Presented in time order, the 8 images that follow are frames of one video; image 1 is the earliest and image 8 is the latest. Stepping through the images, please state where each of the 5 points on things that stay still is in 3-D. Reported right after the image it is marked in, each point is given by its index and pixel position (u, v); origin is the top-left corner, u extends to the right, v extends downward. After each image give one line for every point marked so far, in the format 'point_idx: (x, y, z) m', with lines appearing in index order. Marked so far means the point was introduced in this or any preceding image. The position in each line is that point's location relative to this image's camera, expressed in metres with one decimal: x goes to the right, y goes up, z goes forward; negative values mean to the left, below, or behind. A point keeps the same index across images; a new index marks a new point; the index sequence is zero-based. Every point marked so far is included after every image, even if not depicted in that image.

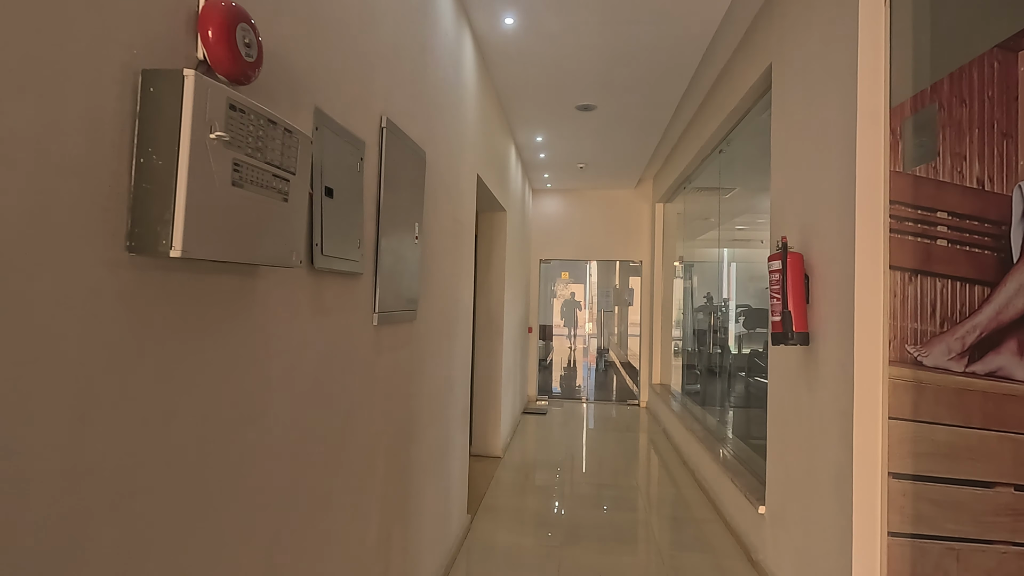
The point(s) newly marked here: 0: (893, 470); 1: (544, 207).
0: (+1.1, -0.5, +1.6) m
1: (+0.4, +1.1, +7.1) m
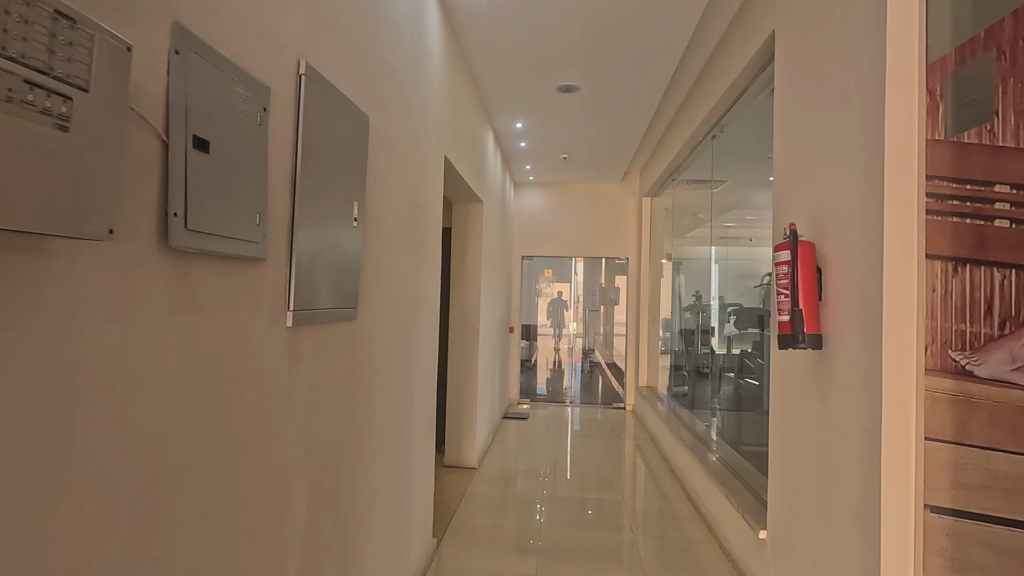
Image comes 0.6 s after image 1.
0: (+1.0, -0.5, +1.3) m
1: (+0.2, +1.1, +6.8) m
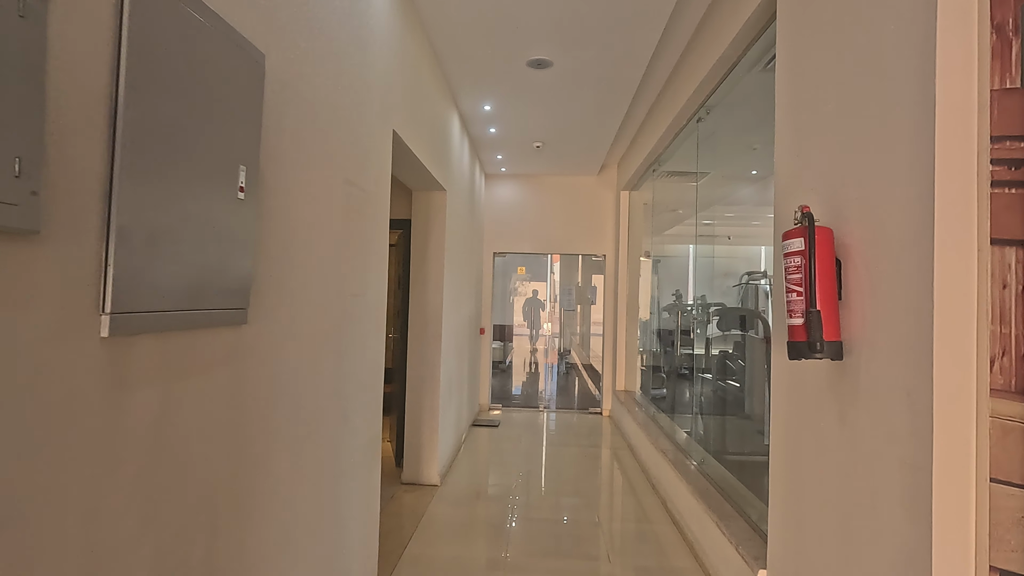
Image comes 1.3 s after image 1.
0: (+0.9, -0.5, +1.0) m
1: (-0.2, +1.2, +6.4) m
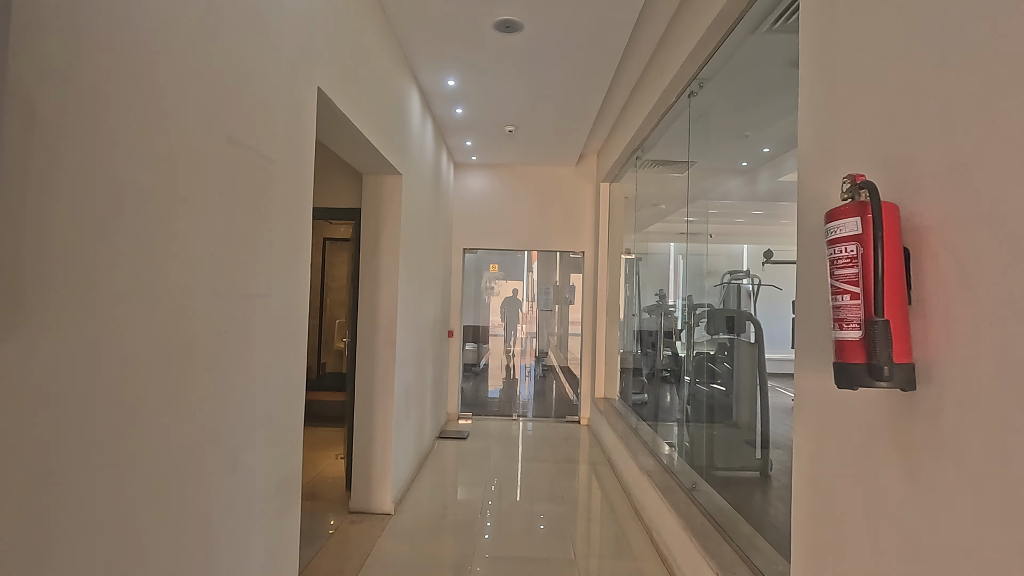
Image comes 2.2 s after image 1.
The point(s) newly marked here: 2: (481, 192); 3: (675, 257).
0: (+0.8, -0.5, +0.6) m
1: (-0.5, +1.2, +6.0) m
2: (-0.3, +1.1, +6.0) m
3: (+1.4, +0.3, +5.1) m
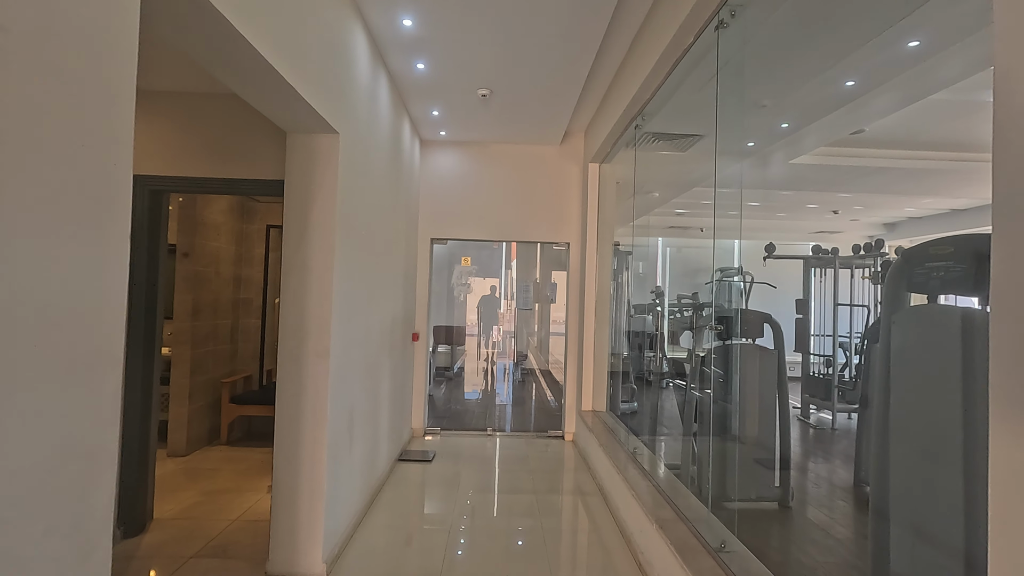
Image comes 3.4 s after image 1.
0: (+0.8, -0.5, -0.1) m
1: (-0.7, +1.2, +5.2) m
2: (-0.6, +1.1, +5.2) m
3: (+1.2, +0.3, +4.5) m
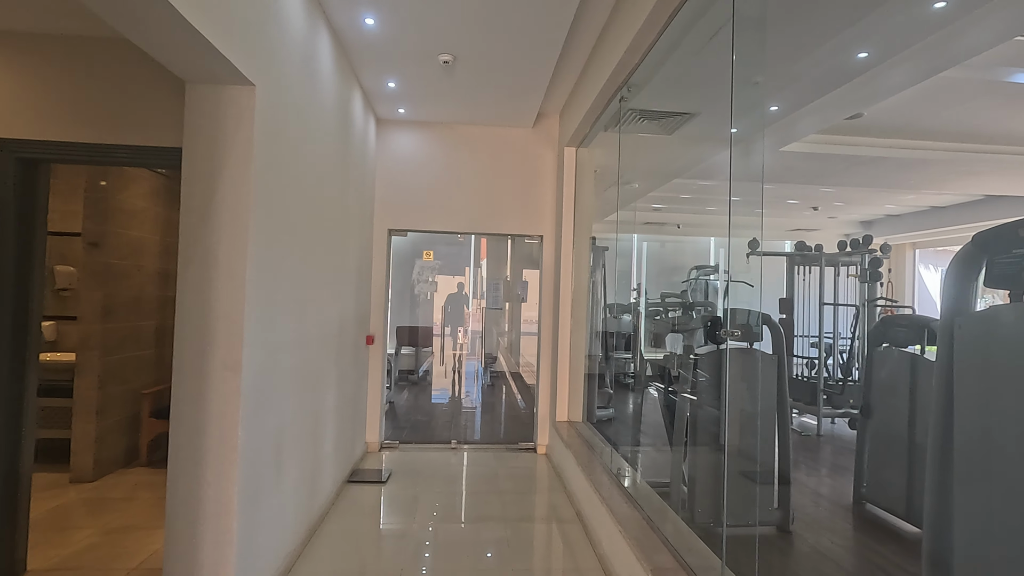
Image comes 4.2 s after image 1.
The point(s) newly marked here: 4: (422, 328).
0: (+0.8, -0.5, -0.5) m
1: (-1.0, +1.2, +4.7) m
2: (-0.9, +1.1, +4.7) m
3: (+1.0, +0.3, +4.0) m
4: (-0.9, -0.4, +5.1) m
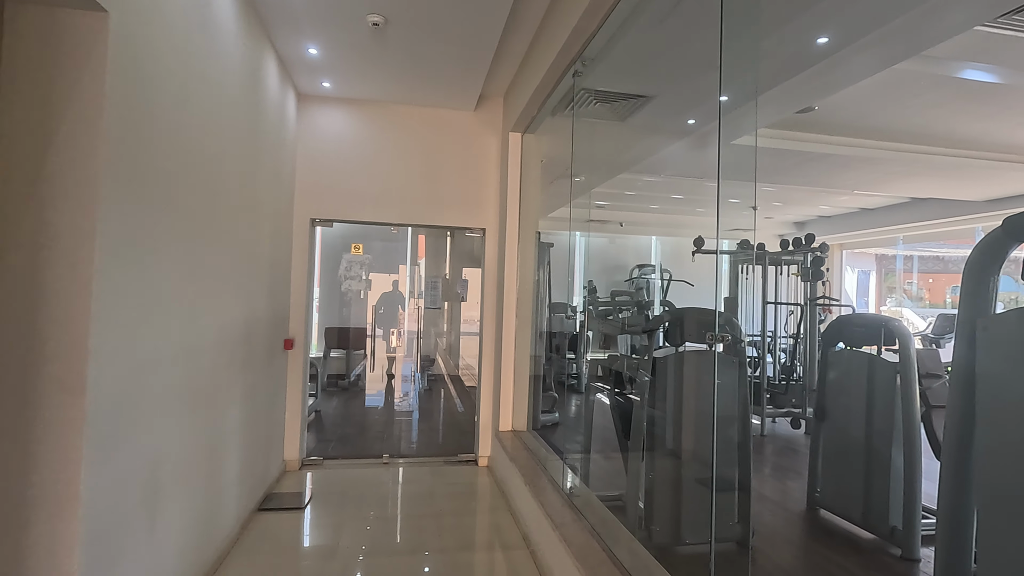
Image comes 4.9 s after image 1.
0: (+0.9, -0.5, -0.7) m
1: (-1.5, +1.3, +4.2) m
2: (-1.3, +1.2, +4.3) m
3: (+0.5, +0.3, +3.8) m
4: (-1.4, -0.4, +4.6) m
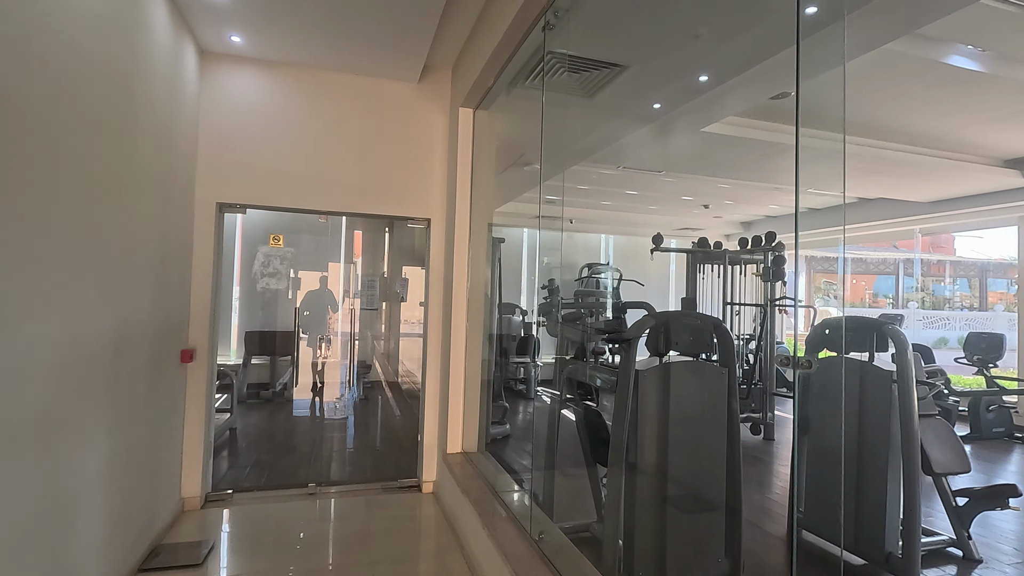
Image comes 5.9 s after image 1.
0: (+1.1, -0.5, -1.1) m
1: (-1.8, +1.3, +3.6) m
2: (-1.7, +1.2, +3.6) m
3: (+0.2, +0.3, +3.3) m
4: (-1.8, -0.3, +3.9) m
